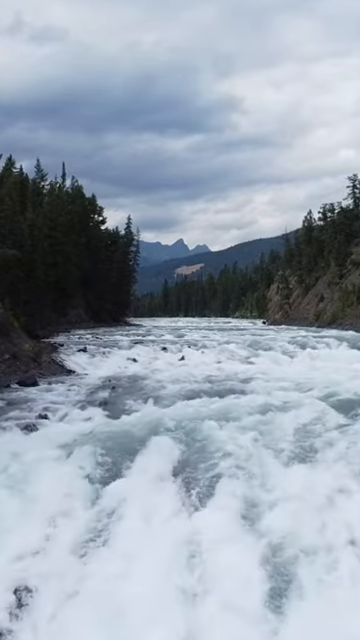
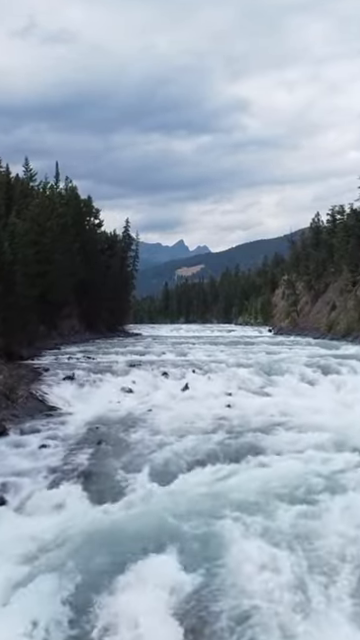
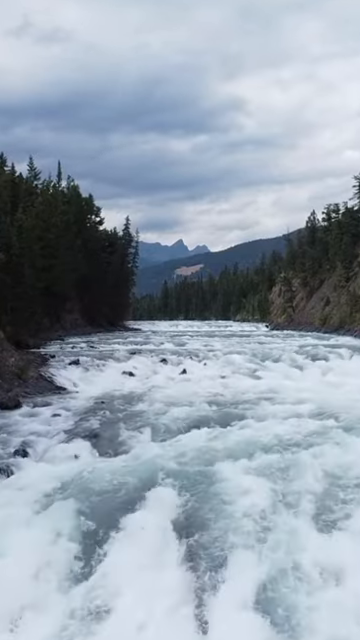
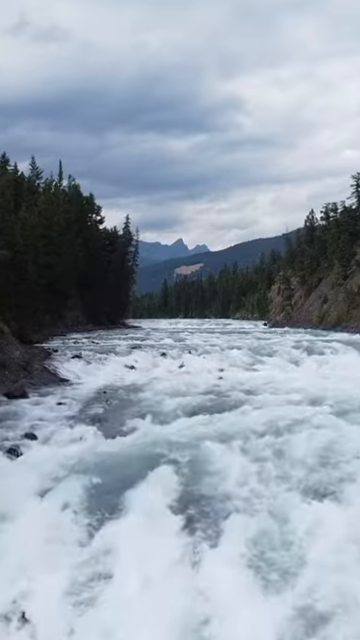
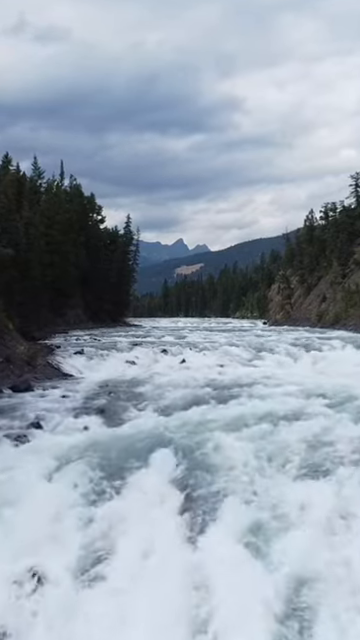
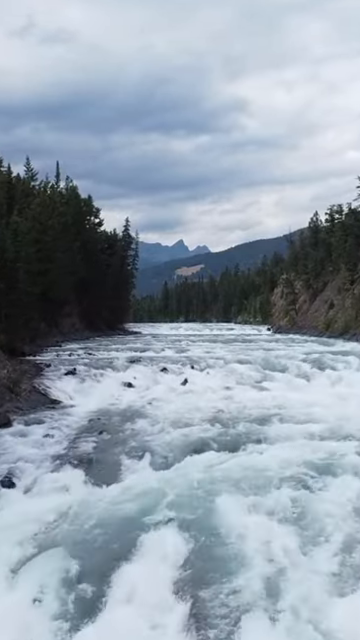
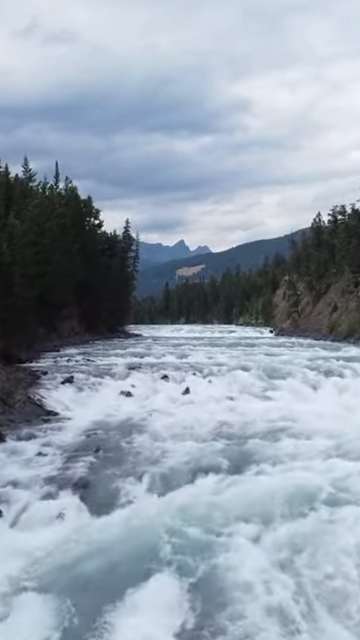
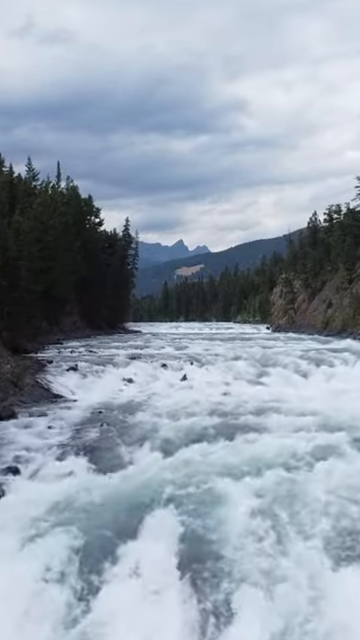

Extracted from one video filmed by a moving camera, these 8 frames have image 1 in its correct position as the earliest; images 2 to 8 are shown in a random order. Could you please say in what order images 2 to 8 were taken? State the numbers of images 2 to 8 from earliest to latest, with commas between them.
5, 4, 3, 8, 6, 2, 7
